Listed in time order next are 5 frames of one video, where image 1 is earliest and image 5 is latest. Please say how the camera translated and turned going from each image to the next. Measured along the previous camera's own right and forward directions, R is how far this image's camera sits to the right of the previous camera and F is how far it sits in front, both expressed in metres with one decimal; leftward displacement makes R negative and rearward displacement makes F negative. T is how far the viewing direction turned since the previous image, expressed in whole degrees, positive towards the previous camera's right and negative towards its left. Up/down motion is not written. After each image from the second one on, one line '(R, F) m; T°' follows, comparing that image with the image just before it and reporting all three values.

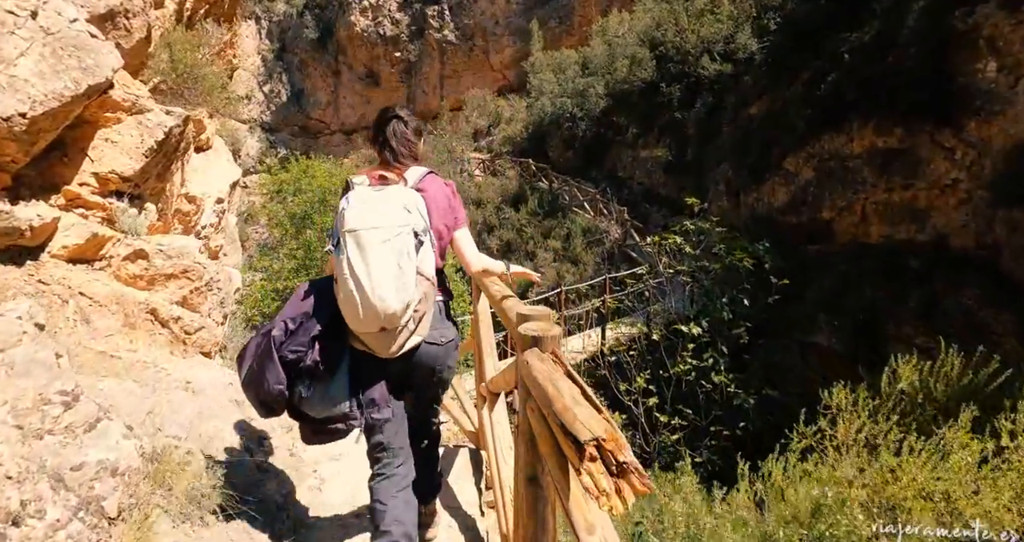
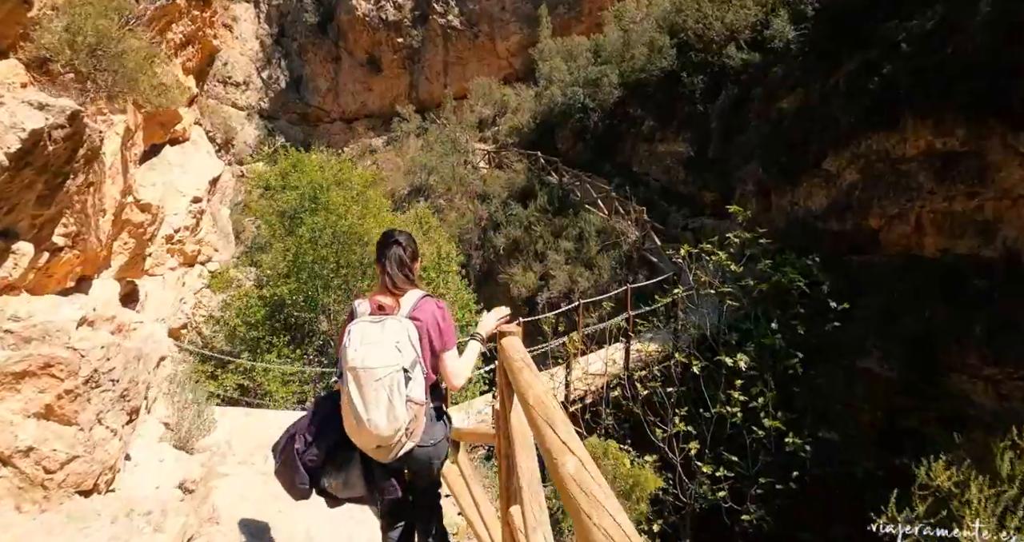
(-0.2, +0.9) m; 0°
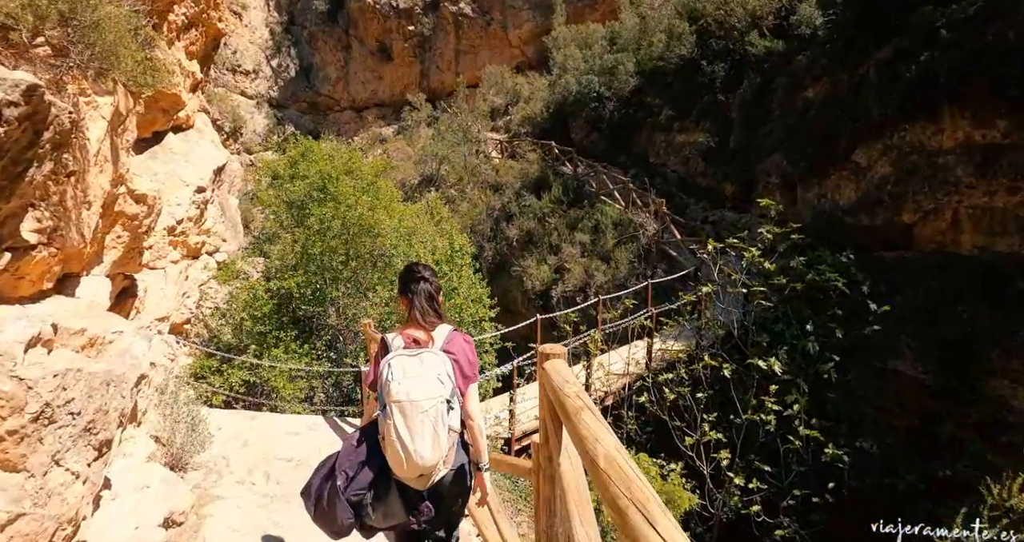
(-0.1, +0.3) m; -1°
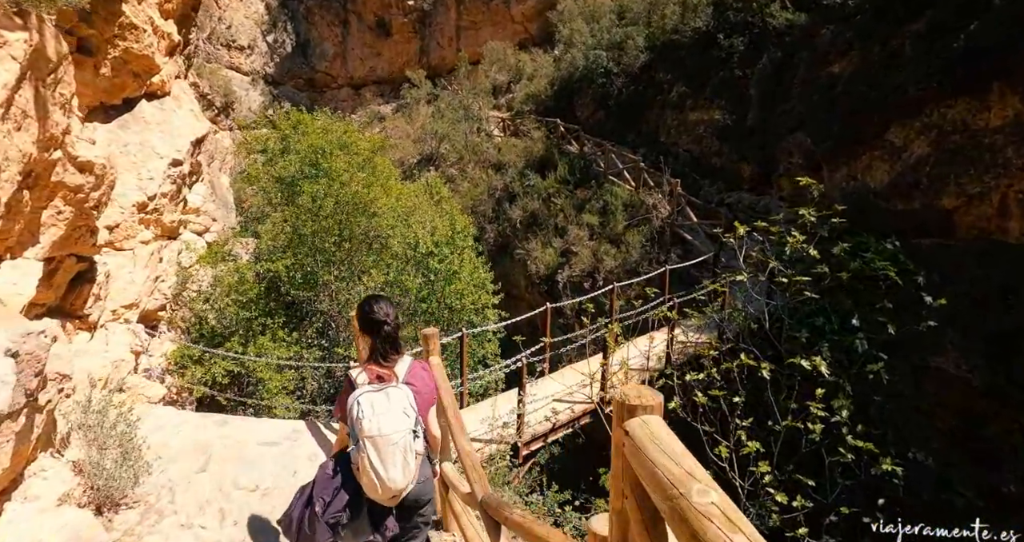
(-0.1, +0.6) m; 0°
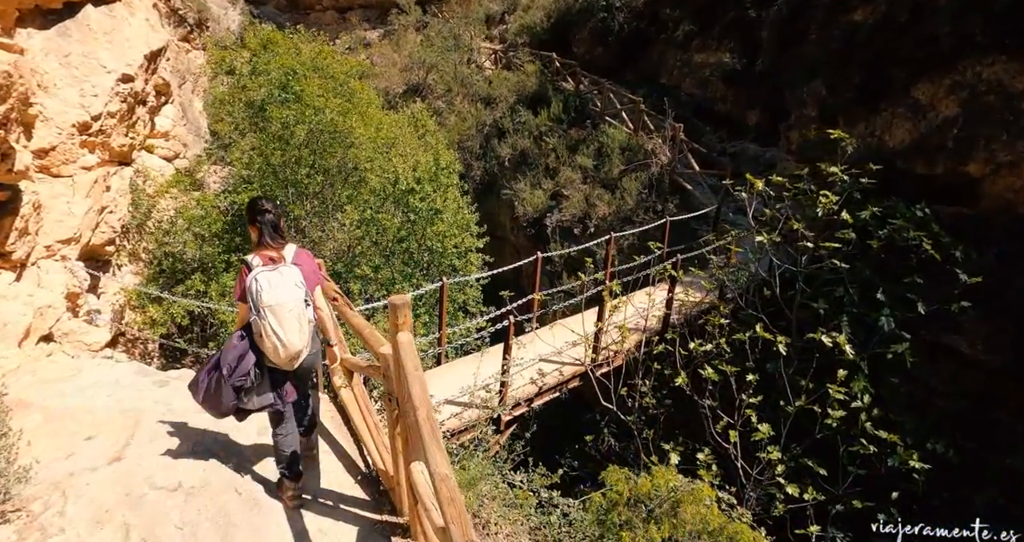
(0.0, +0.5) m; +2°
